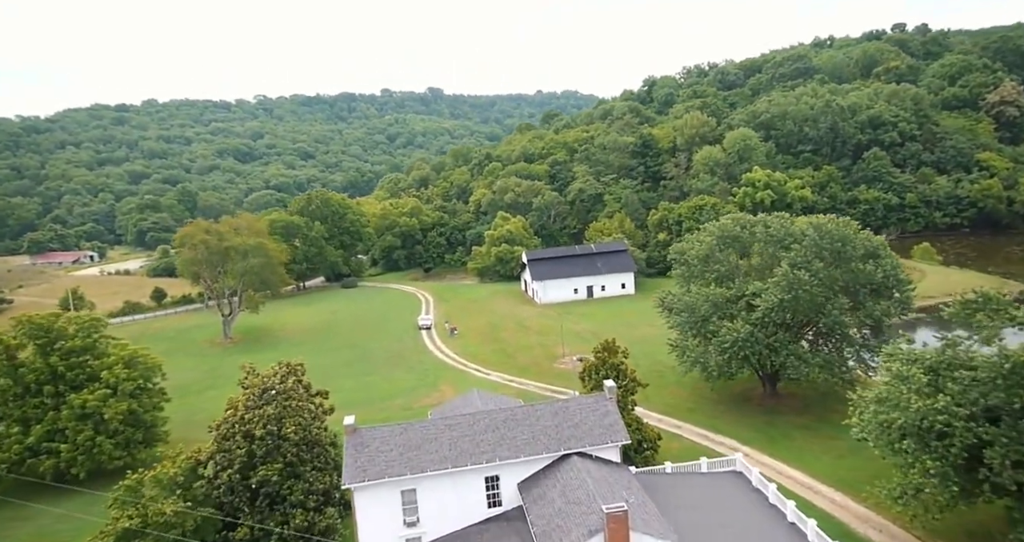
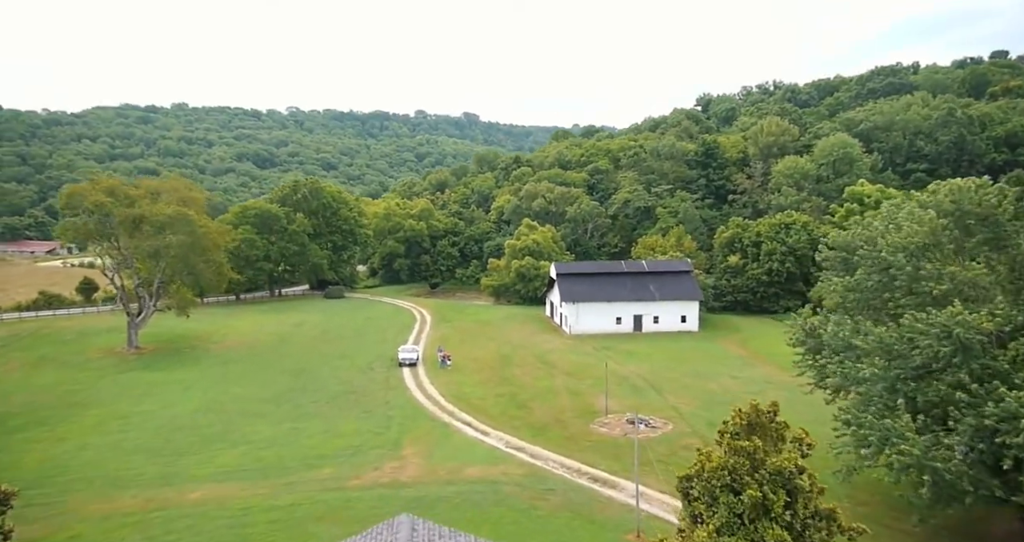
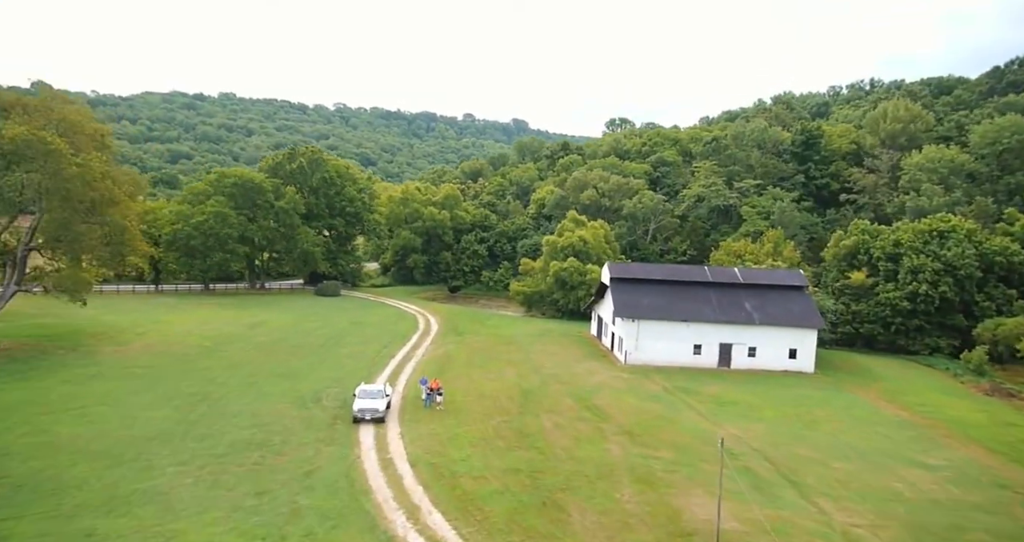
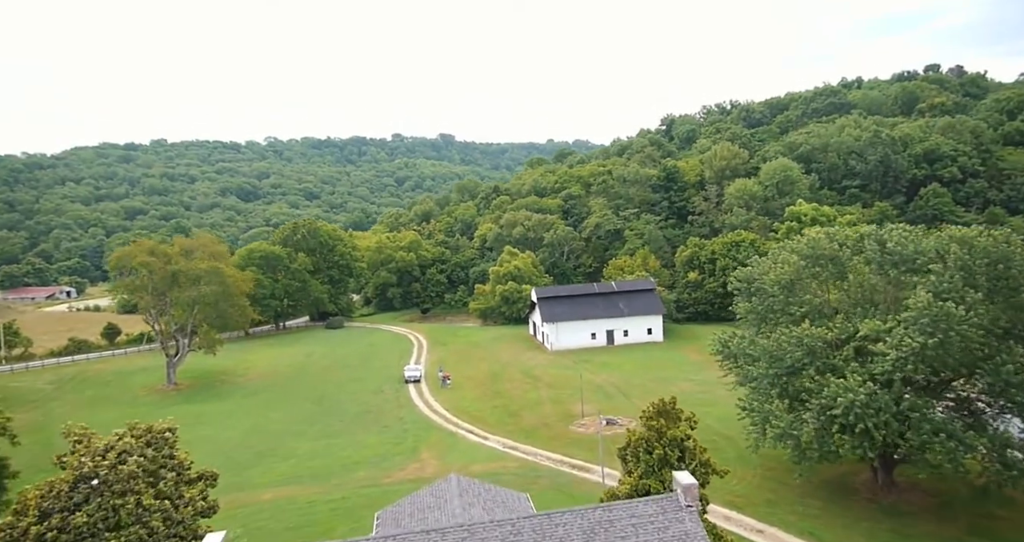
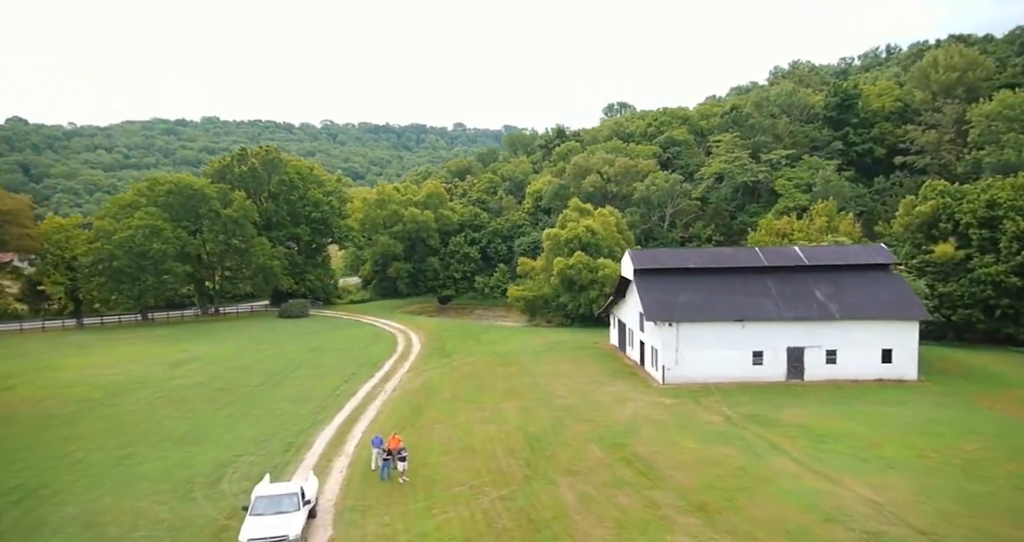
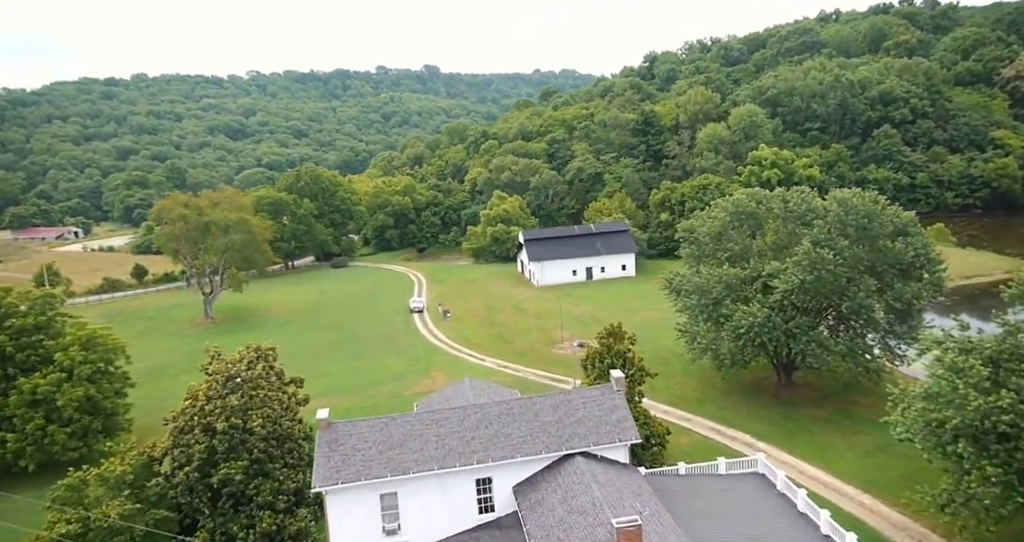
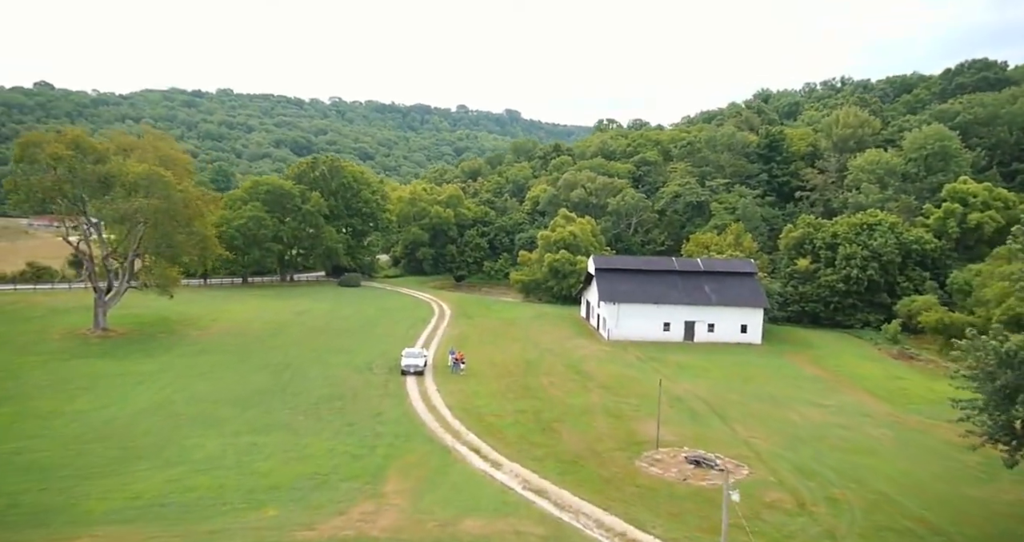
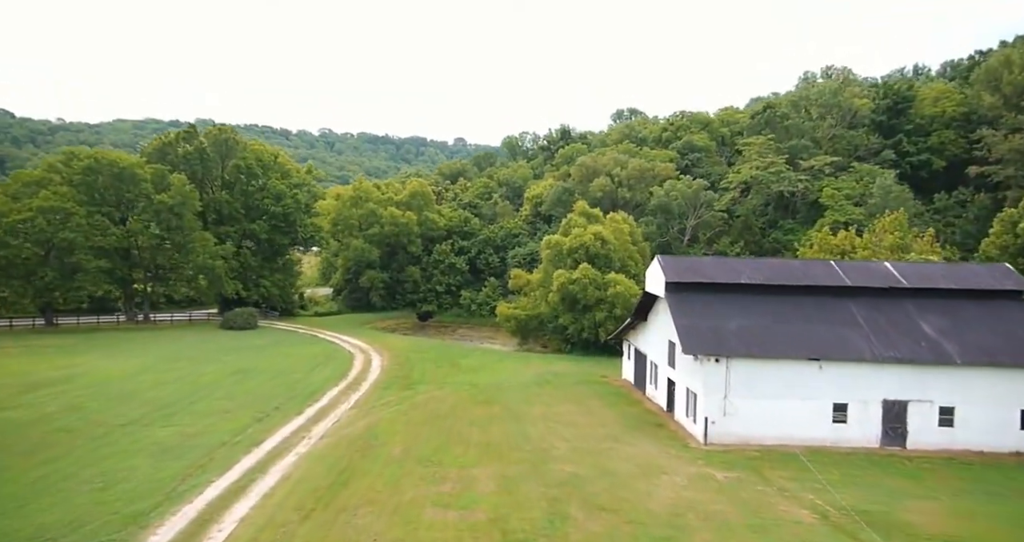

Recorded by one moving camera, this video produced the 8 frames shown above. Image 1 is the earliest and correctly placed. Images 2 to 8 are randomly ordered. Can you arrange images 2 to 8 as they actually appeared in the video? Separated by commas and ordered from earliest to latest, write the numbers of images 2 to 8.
6, 4, 2, 7, 3, 5, 8
